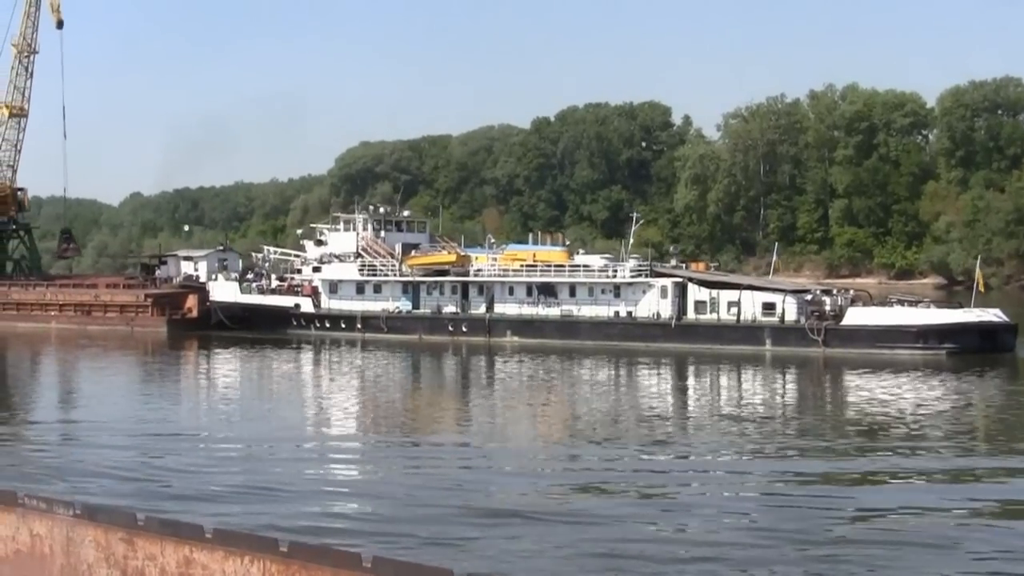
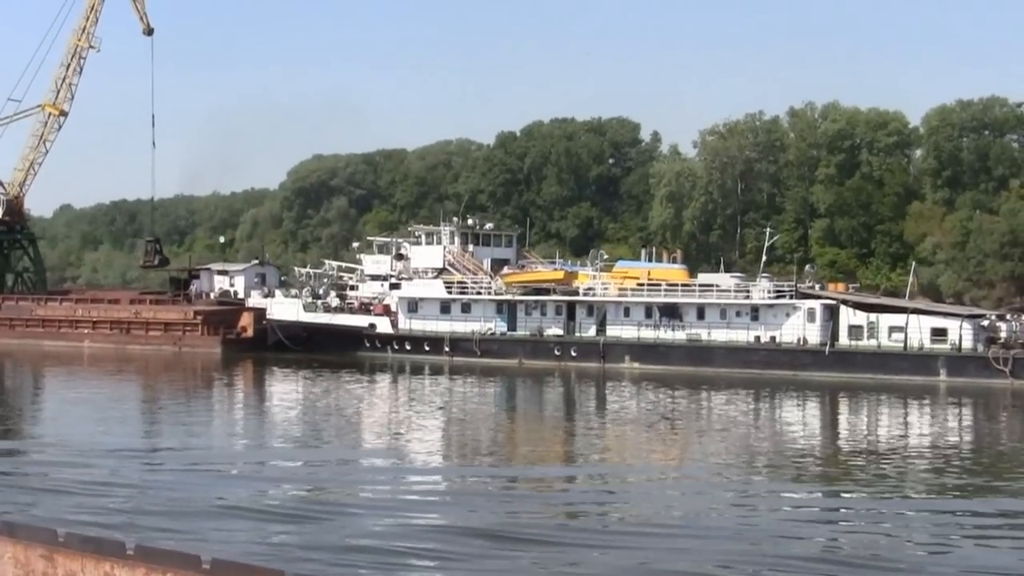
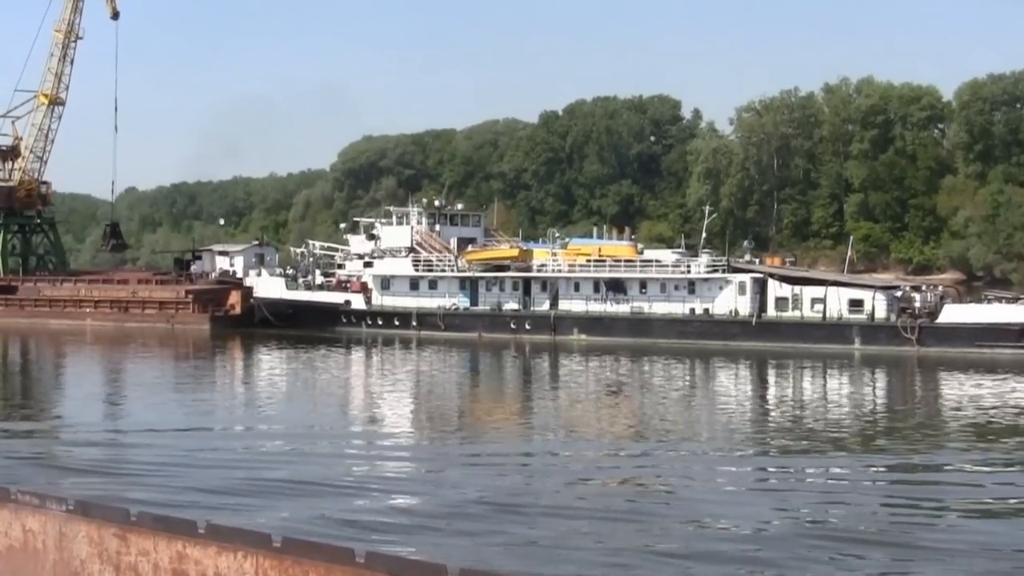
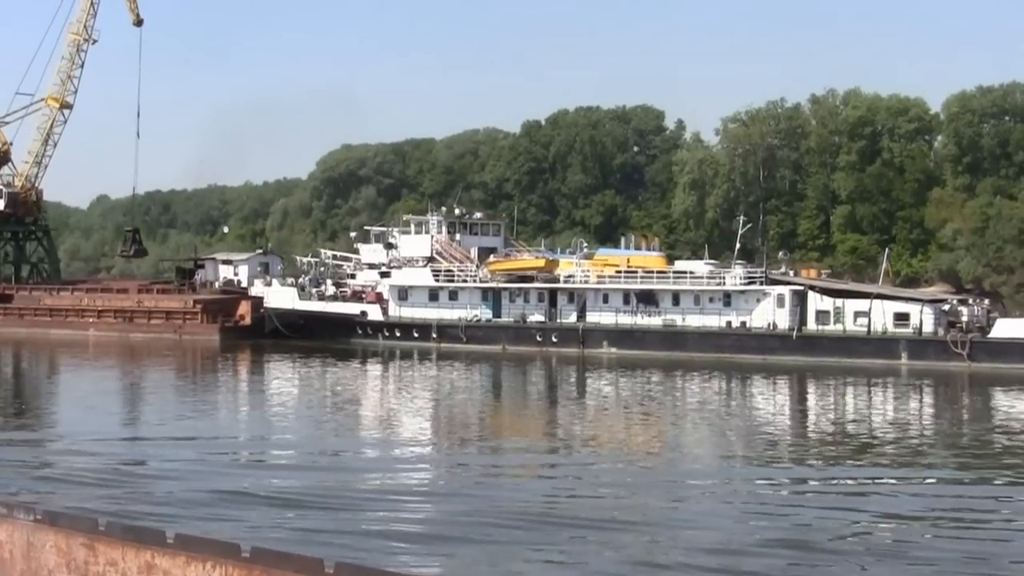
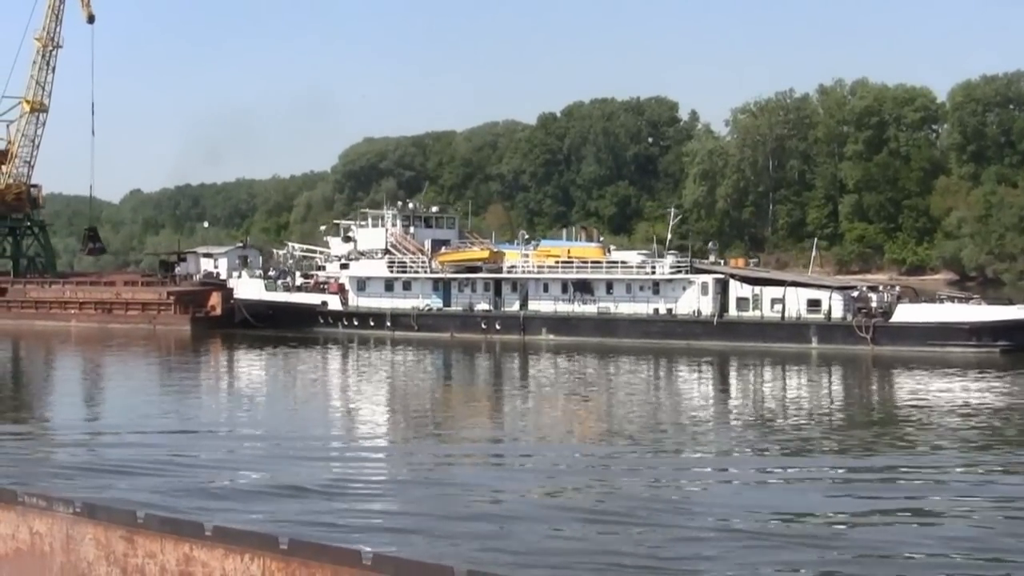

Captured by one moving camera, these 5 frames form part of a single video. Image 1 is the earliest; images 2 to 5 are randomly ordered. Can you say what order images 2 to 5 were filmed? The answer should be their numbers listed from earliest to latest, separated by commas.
5, 3, 4, 2
